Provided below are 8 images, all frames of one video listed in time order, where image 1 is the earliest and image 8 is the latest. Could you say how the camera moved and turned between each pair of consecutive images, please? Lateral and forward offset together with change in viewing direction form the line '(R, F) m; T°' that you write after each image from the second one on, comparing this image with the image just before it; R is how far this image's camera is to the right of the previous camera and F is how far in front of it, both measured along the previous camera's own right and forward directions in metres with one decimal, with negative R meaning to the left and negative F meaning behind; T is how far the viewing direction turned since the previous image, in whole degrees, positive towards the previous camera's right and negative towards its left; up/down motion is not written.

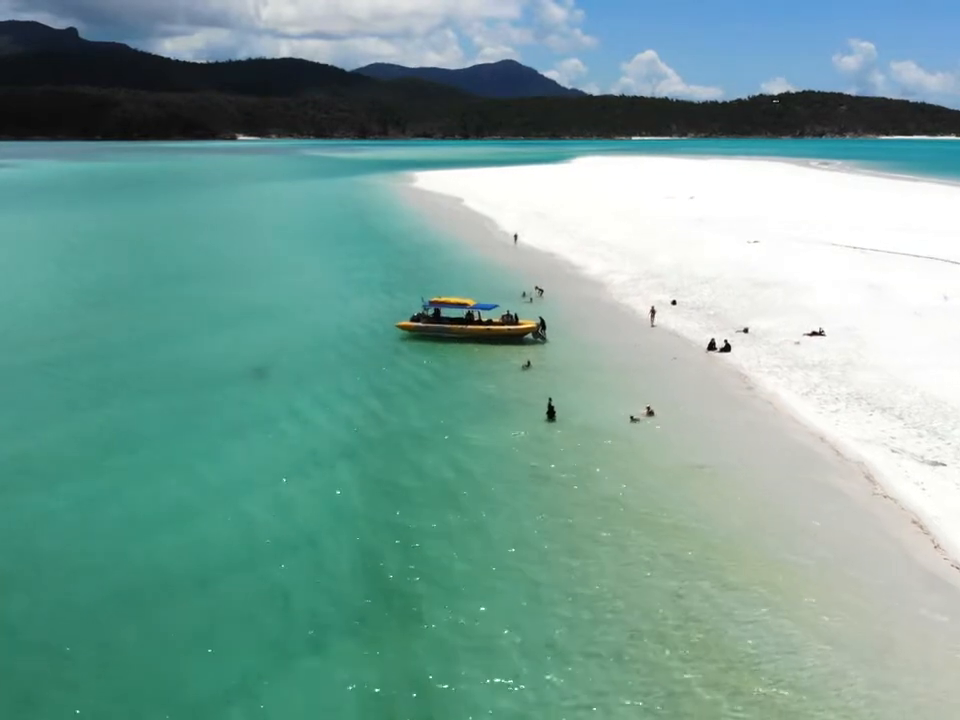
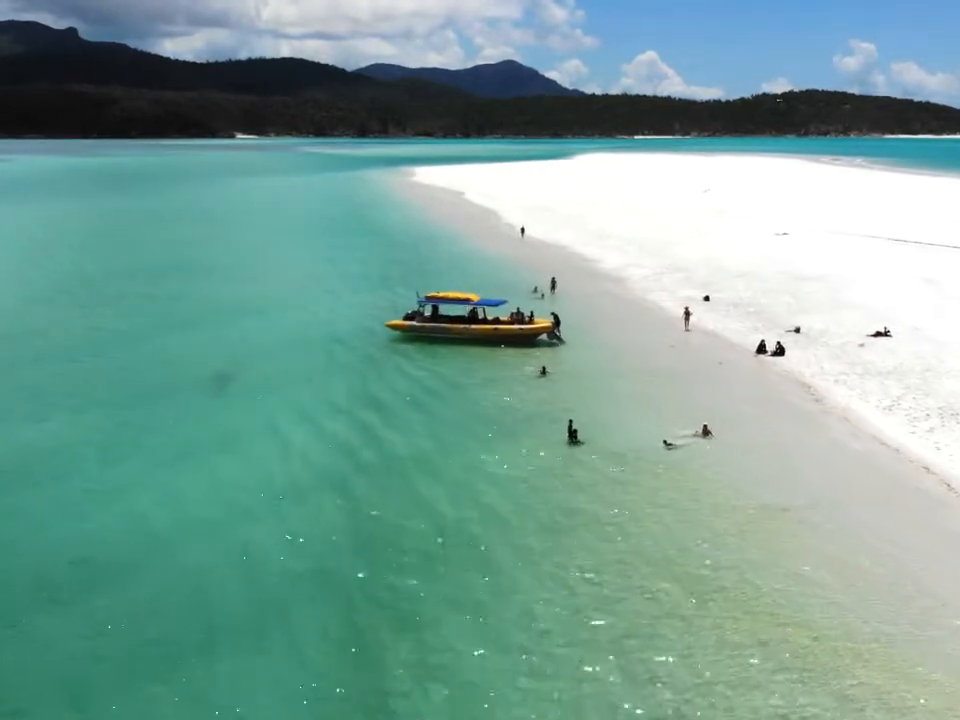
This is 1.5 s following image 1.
(-0.1, +3.9) m; 0°
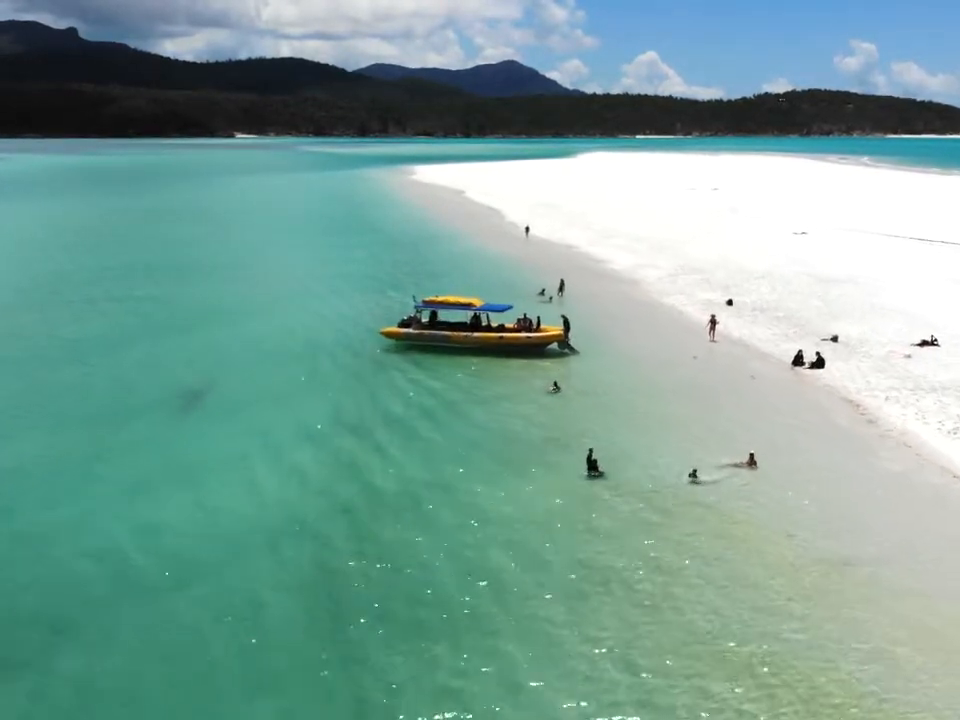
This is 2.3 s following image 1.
(-0.1, +2.2) m; 0°
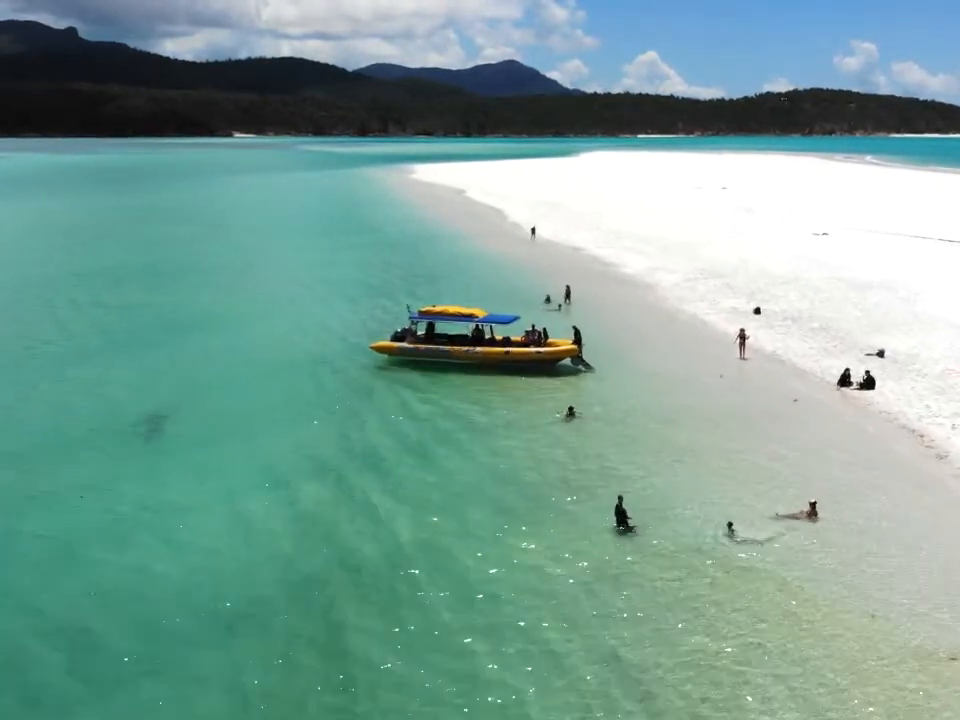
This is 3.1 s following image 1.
(0.0, +2.2) m; 0°
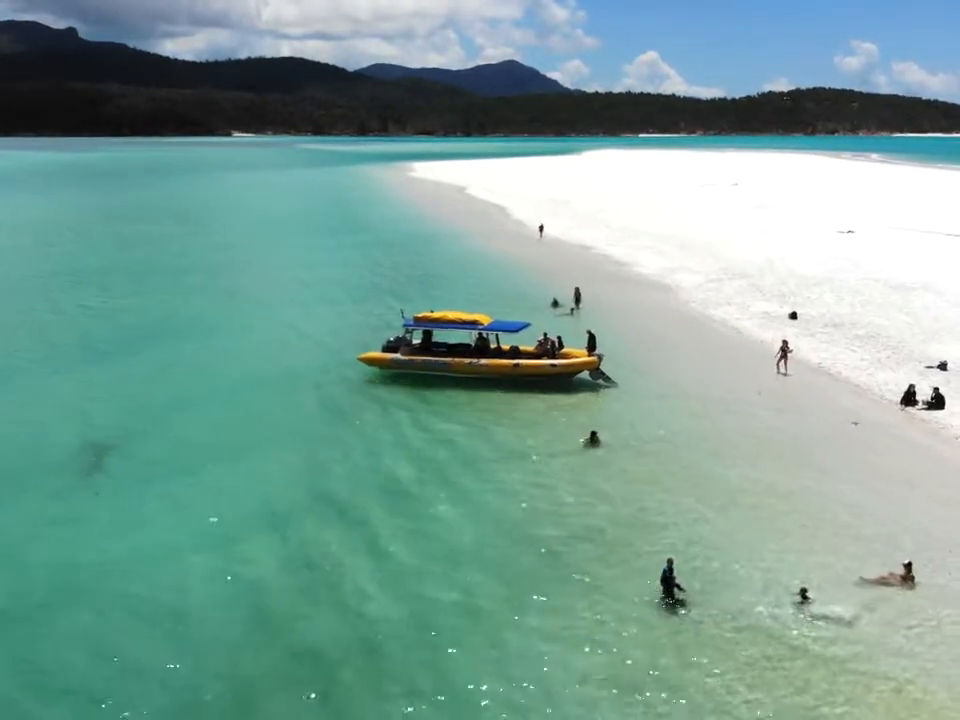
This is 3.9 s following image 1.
(-0.1, +2.3) m; 0°
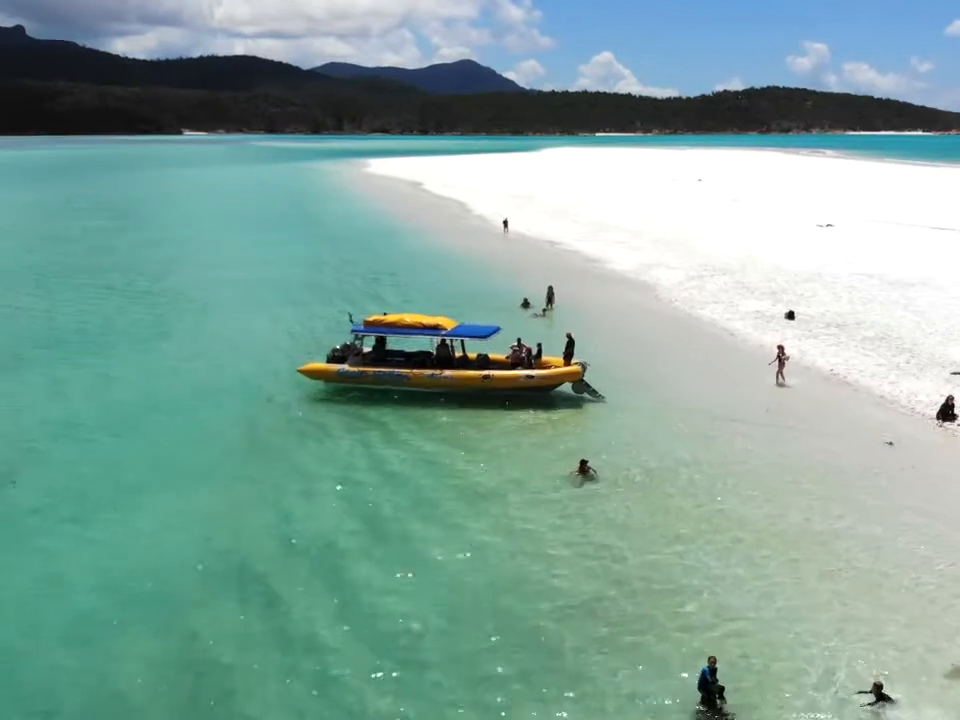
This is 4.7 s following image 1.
(-0.1, +2.2) m; +2°
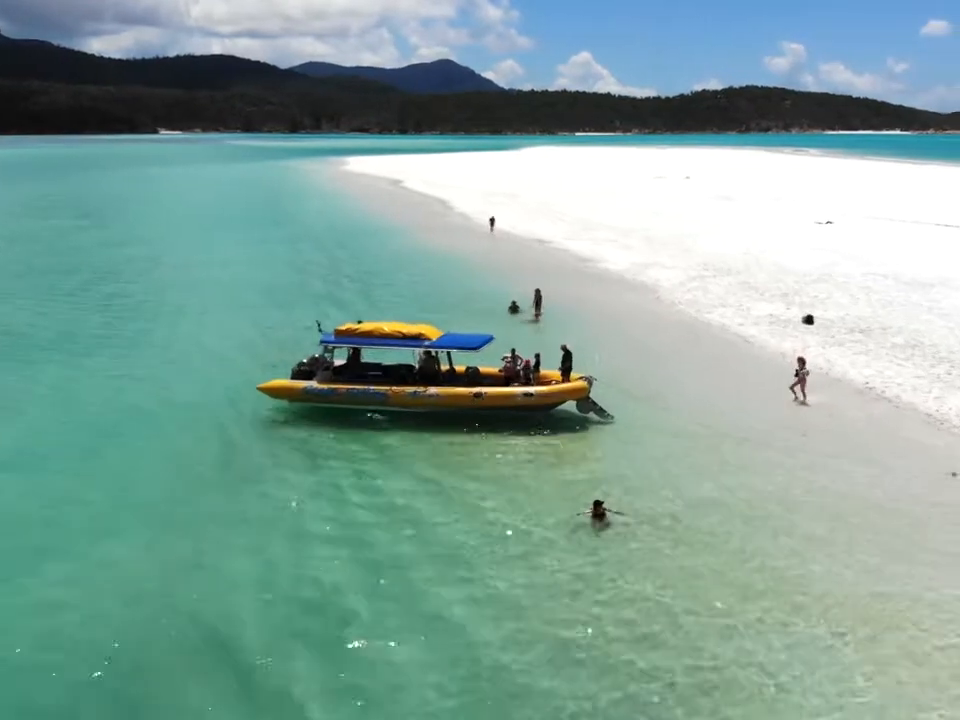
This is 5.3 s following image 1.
(-0.1, +1.7) m; +1°
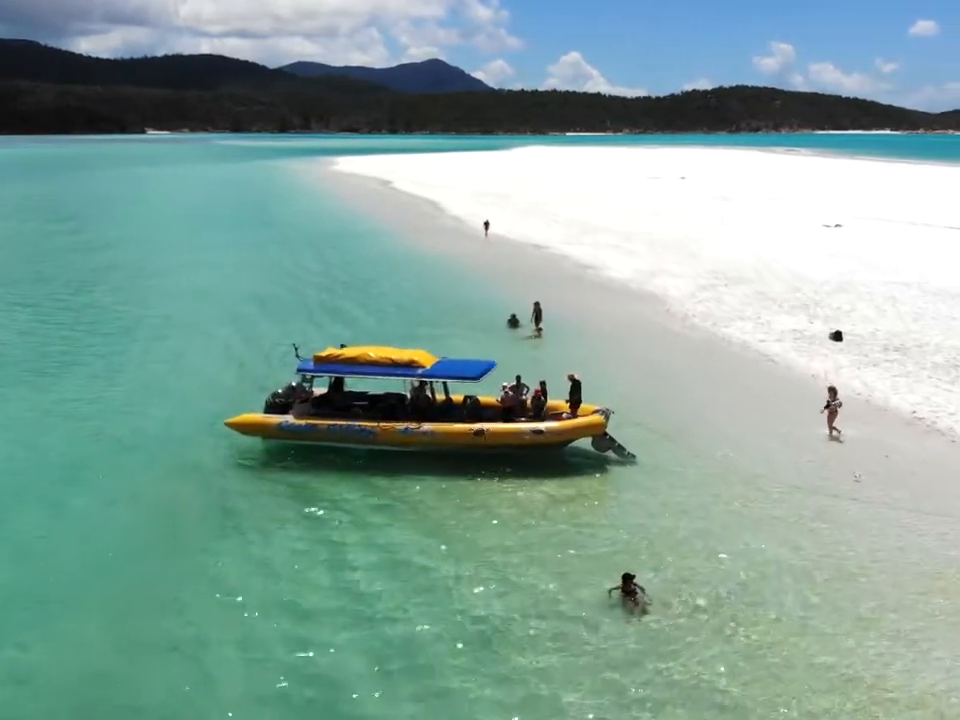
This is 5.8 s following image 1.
(-0.1, +1.4) m; +1°
